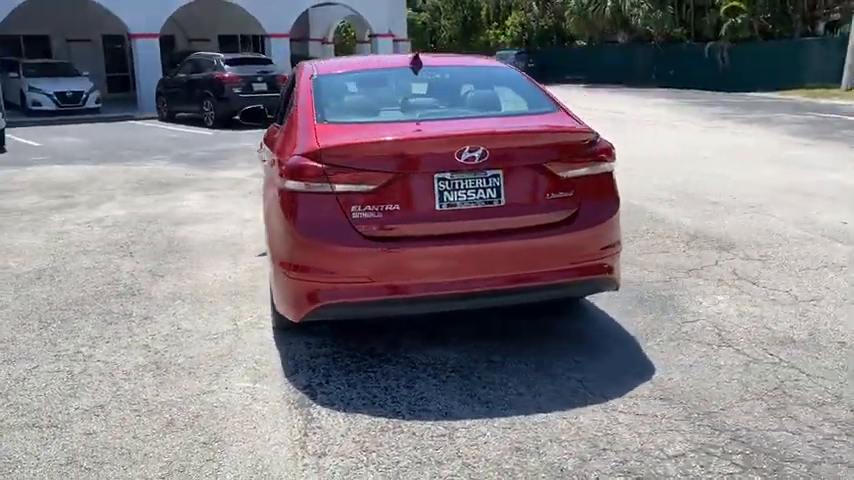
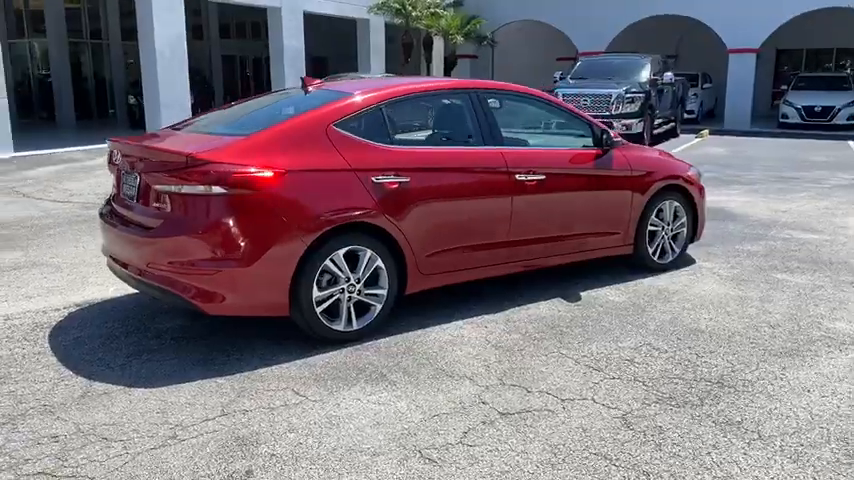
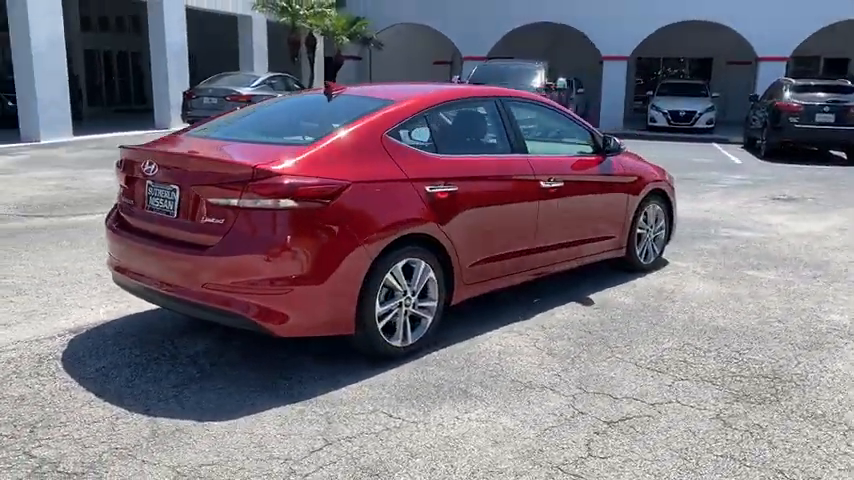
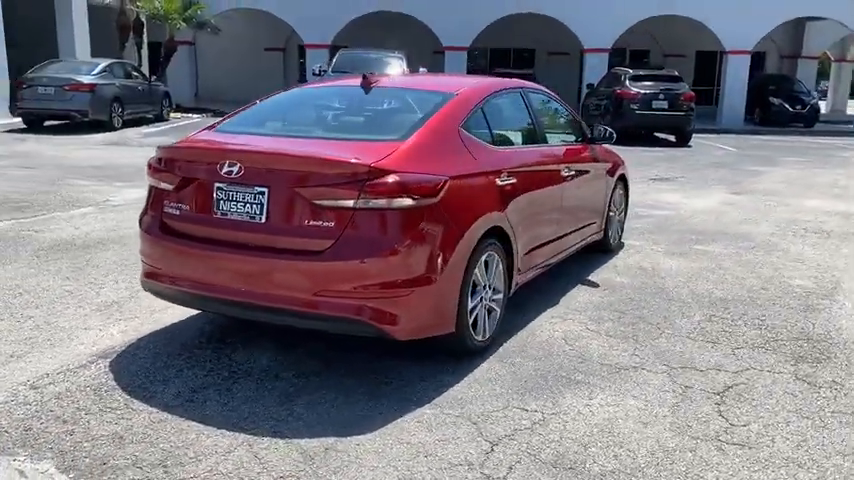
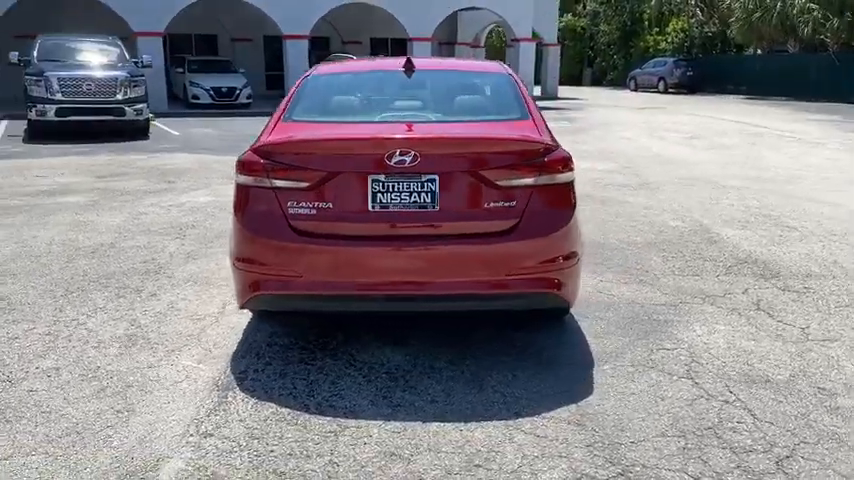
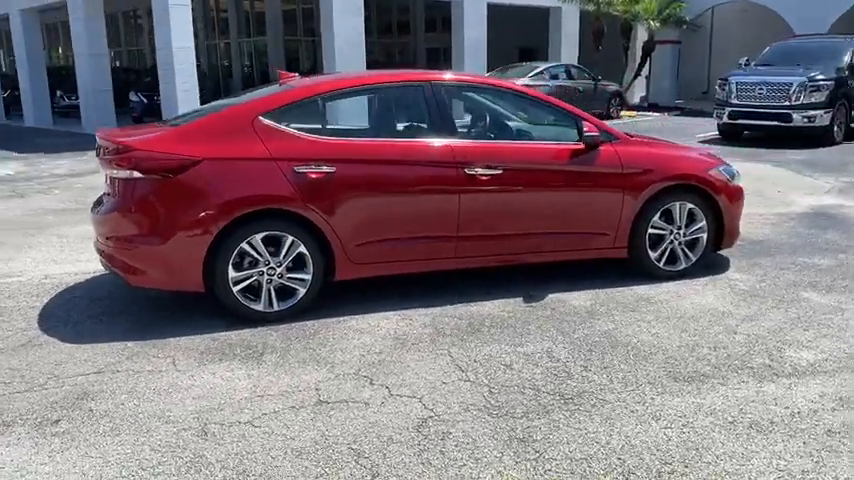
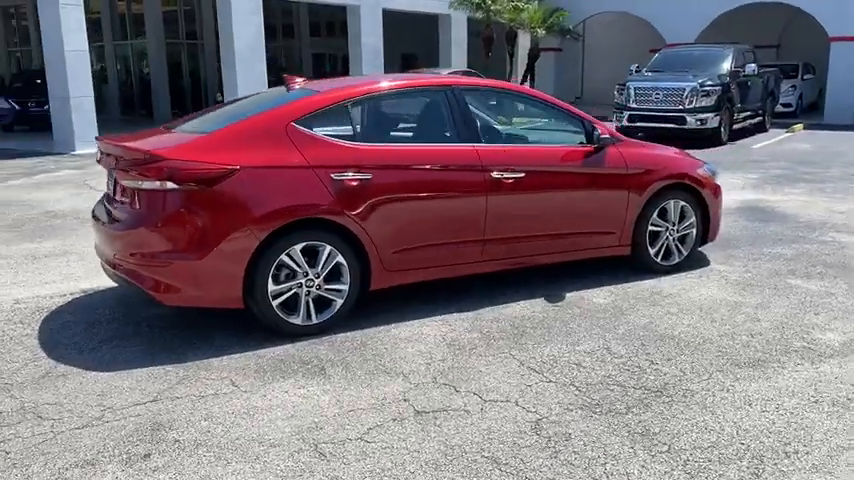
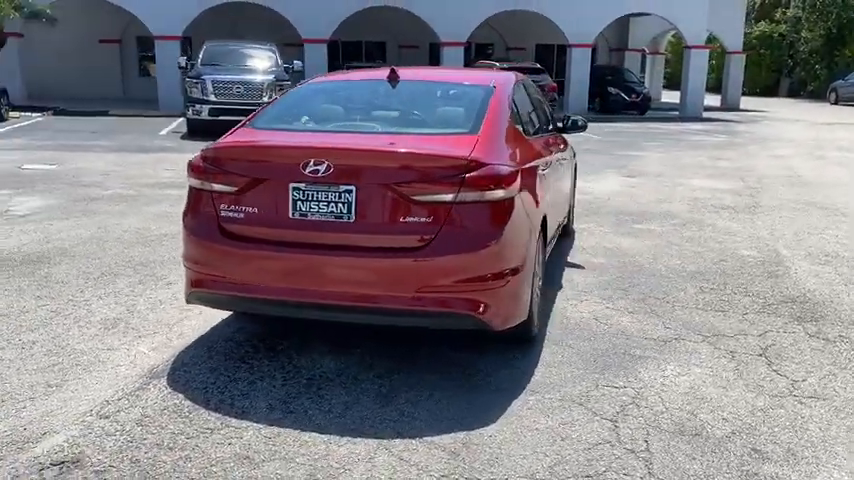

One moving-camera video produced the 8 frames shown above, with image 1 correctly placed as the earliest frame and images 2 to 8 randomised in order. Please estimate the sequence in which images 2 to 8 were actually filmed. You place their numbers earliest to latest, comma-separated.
5, 8, 4, 3, 2, 7, 6
